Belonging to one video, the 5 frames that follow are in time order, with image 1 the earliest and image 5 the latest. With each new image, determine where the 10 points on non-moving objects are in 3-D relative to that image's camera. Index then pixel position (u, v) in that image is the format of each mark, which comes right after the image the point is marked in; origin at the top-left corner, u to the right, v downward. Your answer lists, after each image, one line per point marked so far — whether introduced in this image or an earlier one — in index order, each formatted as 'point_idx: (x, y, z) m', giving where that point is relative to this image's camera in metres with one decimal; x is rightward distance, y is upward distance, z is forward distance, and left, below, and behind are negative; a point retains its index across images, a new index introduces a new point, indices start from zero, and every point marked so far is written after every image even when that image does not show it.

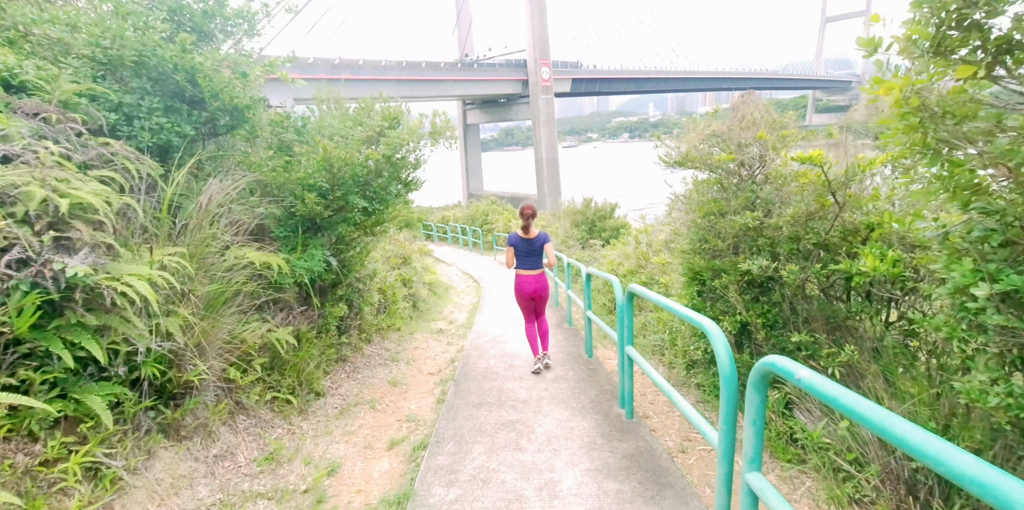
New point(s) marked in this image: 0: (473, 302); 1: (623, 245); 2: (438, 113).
0: (-0.8, -1.0, +10.8) m
1: (+2.3, +0.2, +10.6) m
2: (-0.7, +1.3, +4.8) m
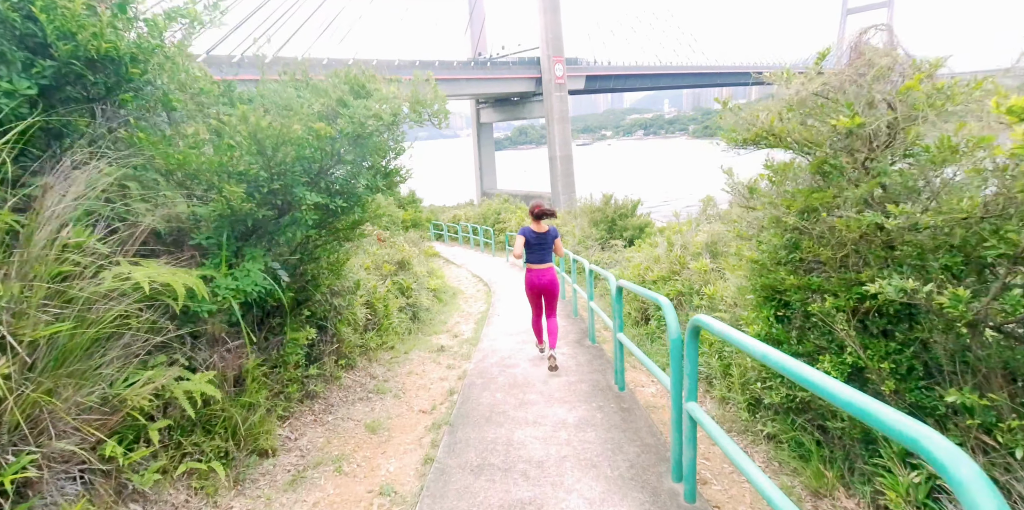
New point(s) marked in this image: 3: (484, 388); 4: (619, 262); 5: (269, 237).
0: (-0.6, -1.0, +9.7) m
1: (+2.5, +0.2, +9.4) m
2: (-0.6, +1.2, +3.6) m
3: (-0.3, -1.2, +4.9) m
4: (+2.3, -0.2, +11.2) m
5: (-1.4, +0.1, +3.1) m
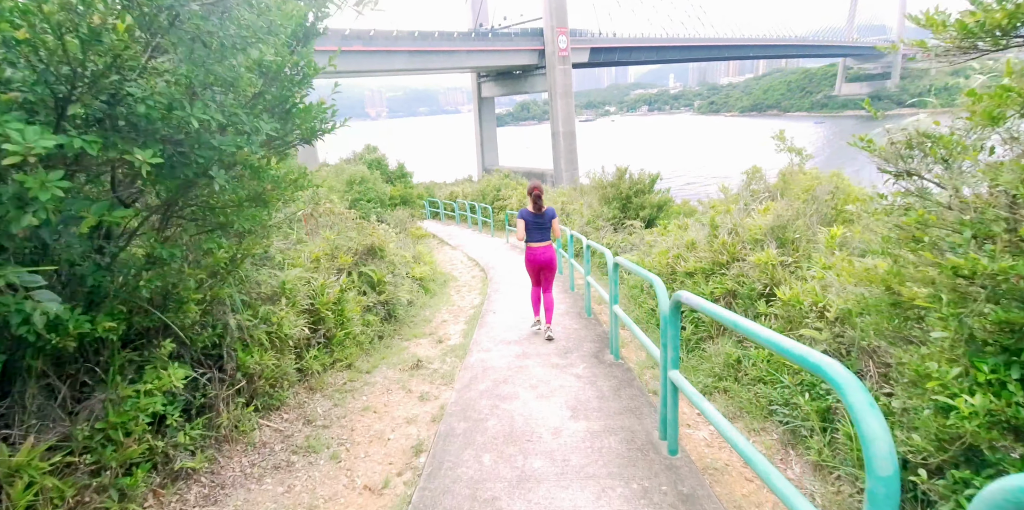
0: (-0.6, -0.8, +8.1) m
1: (+2.5, +0.4, +7.7) m
2: (-0.6, +1.2, +2.0) m
3: (-0.3, -1.2, +3.3) m
4: (+2.3, +0.1, +9.5) m
5: (-1.5, +0.1, +1.4) m
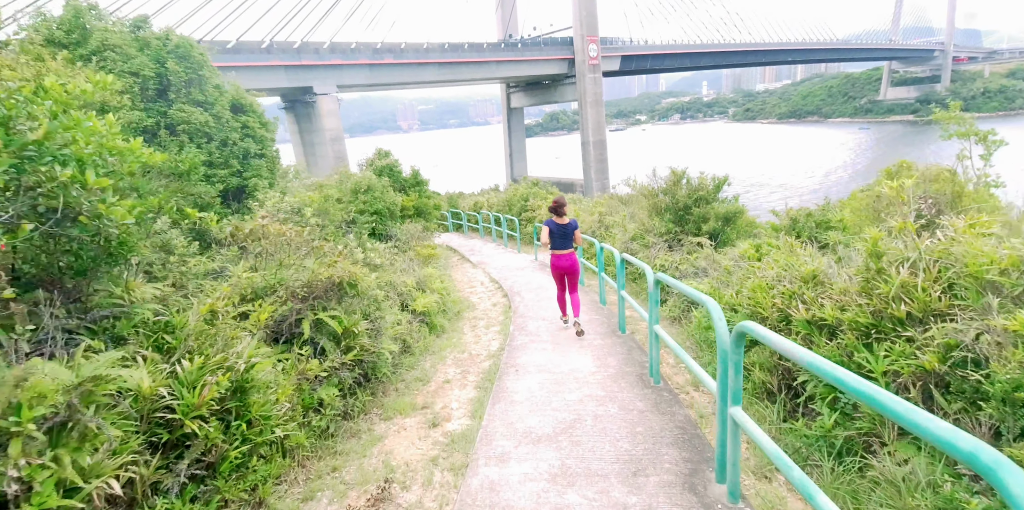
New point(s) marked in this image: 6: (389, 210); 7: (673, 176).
0: (-0.2, -1.1, +6.1) m
1: (+2.8, 0.0, +5.5) m
2: (-0.6, +1.0, -0.1) m
3: (-0.2, -1.4, +1.2) m
4: (+2.7, -0.3, +7.3) m
5: (-1.5, -0.1, -0.5) m
6: (-2.8, +1.0, +11.8) m
7: (+2.9, +1.4, +9.3) m
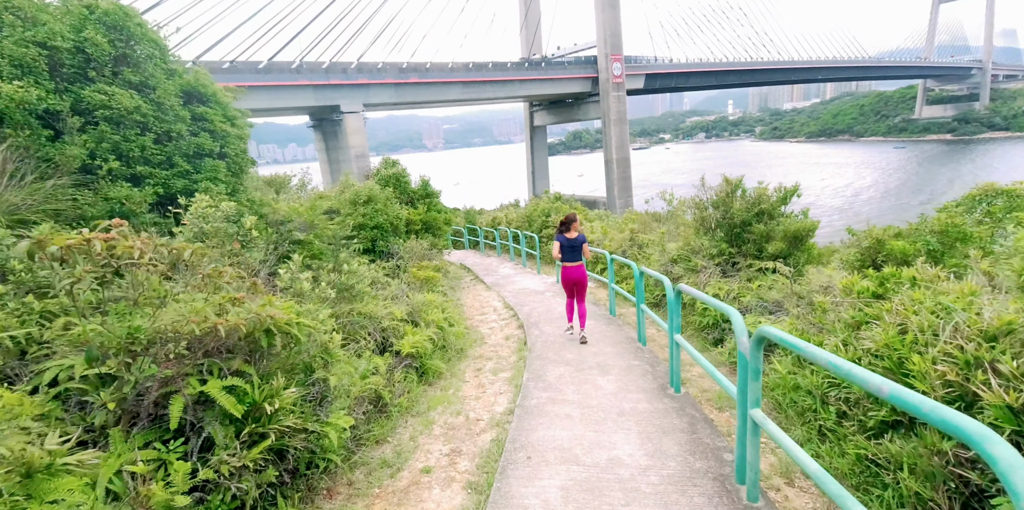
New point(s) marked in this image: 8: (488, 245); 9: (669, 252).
0: (-0.1, -1.3, +4.5) m
1: (+2.9, -0.2, +3.8) m
2: (-0.7, +1.0, -1.6) m
3: (-0.3, -1.5, -0.4) m
4: (+2.9, -0.6, +5.6) m
5: (-1.6, -0.1, -2.1) m
6: (-2.4, +0.6, +10.4) m
7: (+3.2, +1.0, +7.7) m
8: (-0.8, +0.3, +16.7) m
9: (+2.5, 0.0, +8.3) m
